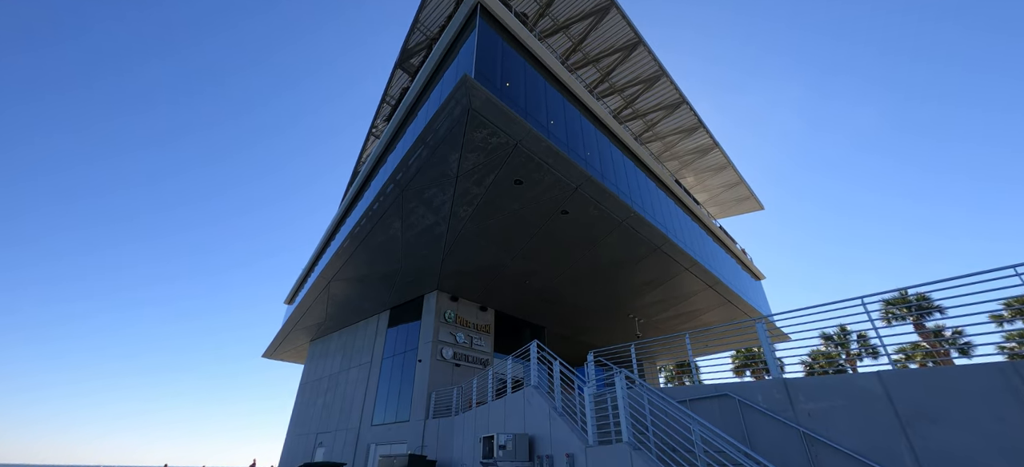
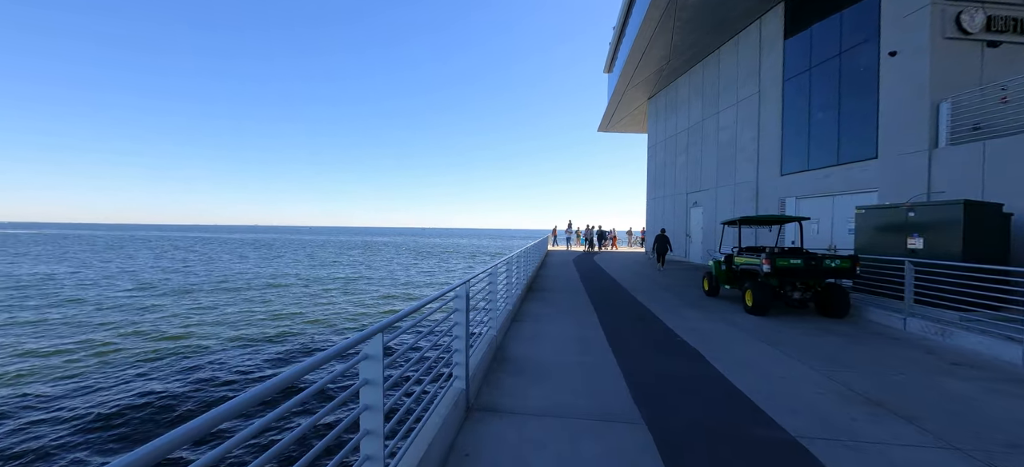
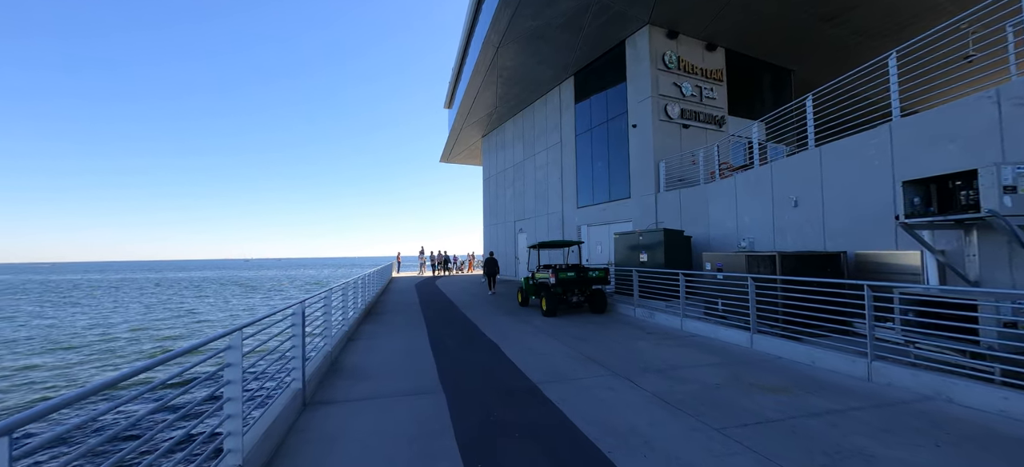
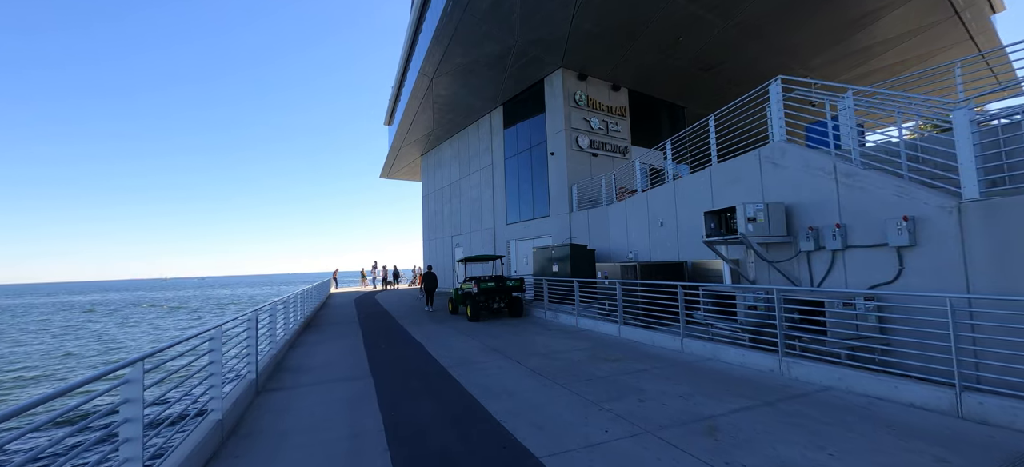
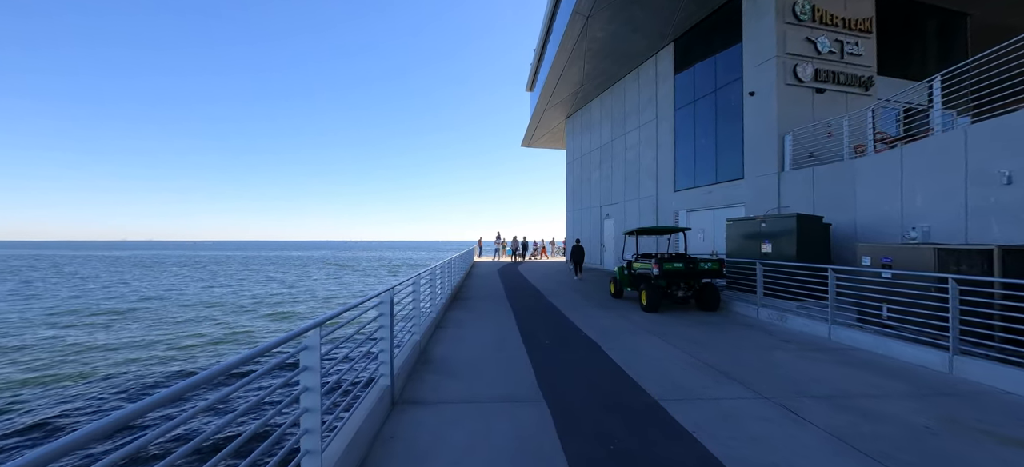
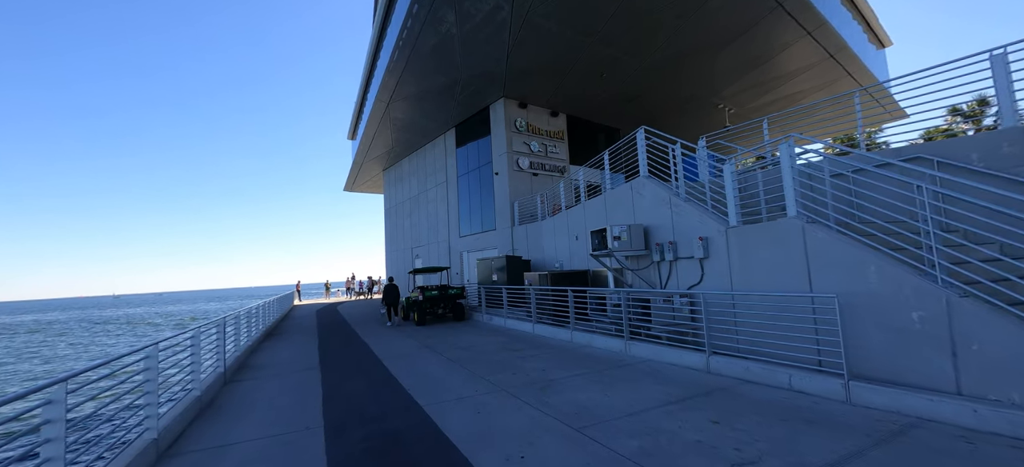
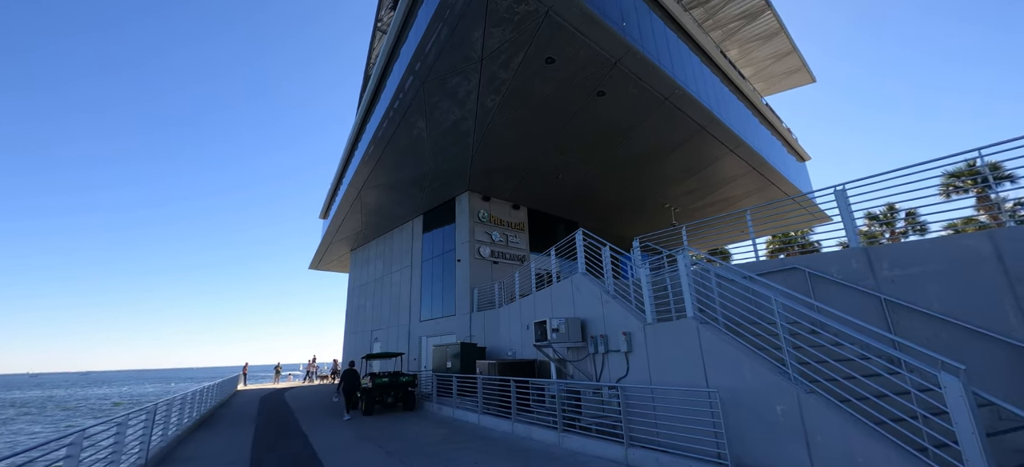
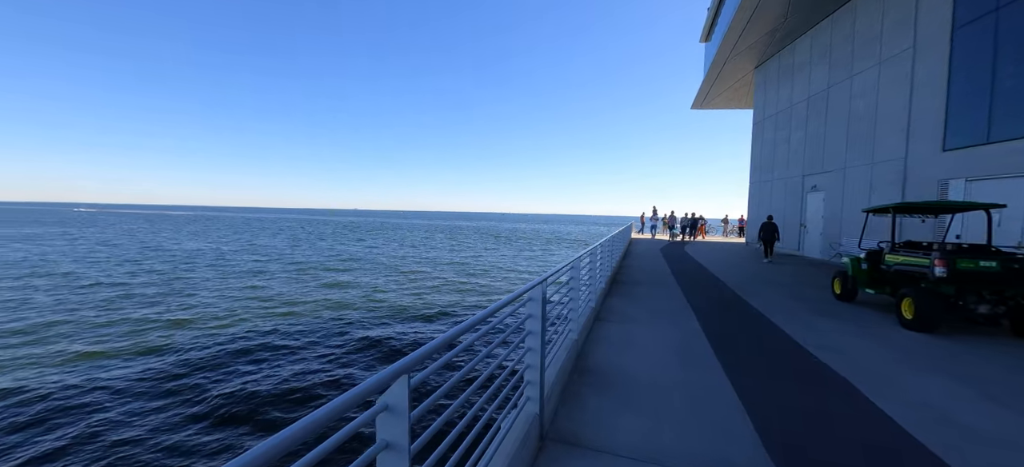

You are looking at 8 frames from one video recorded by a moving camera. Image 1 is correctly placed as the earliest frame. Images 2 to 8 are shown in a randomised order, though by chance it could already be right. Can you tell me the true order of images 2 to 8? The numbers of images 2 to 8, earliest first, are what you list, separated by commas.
7, 6, 4, 3, 5, 2, 8
